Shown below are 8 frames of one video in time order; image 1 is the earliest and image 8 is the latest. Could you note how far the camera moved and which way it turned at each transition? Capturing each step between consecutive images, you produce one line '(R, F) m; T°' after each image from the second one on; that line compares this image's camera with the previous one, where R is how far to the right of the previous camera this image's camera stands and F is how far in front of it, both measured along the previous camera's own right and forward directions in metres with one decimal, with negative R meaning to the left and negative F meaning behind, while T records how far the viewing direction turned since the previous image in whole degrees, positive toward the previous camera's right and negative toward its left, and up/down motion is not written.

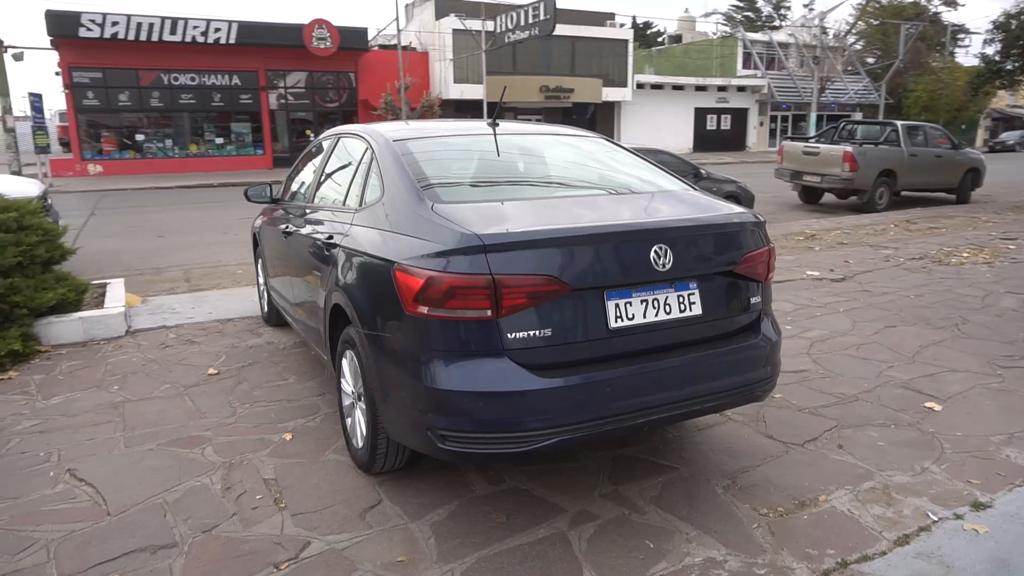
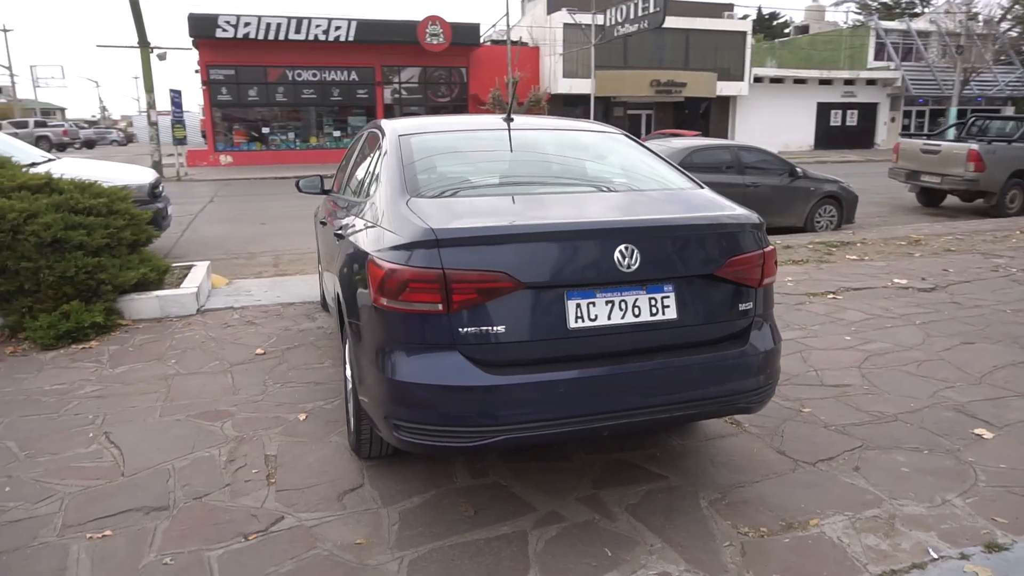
(+0.6, +0.1) m; -9°
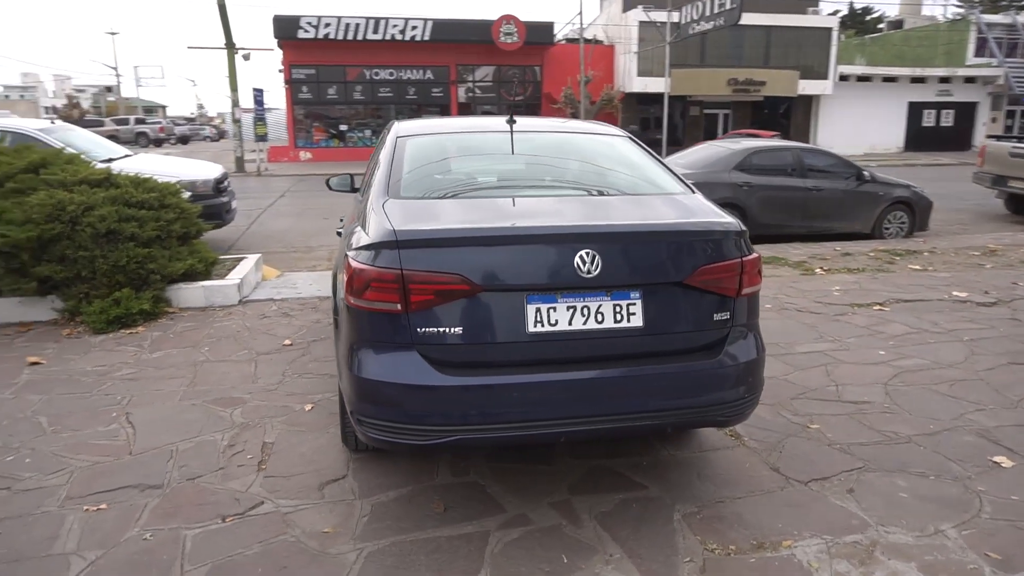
(+0.4, 0.0) m; -6°
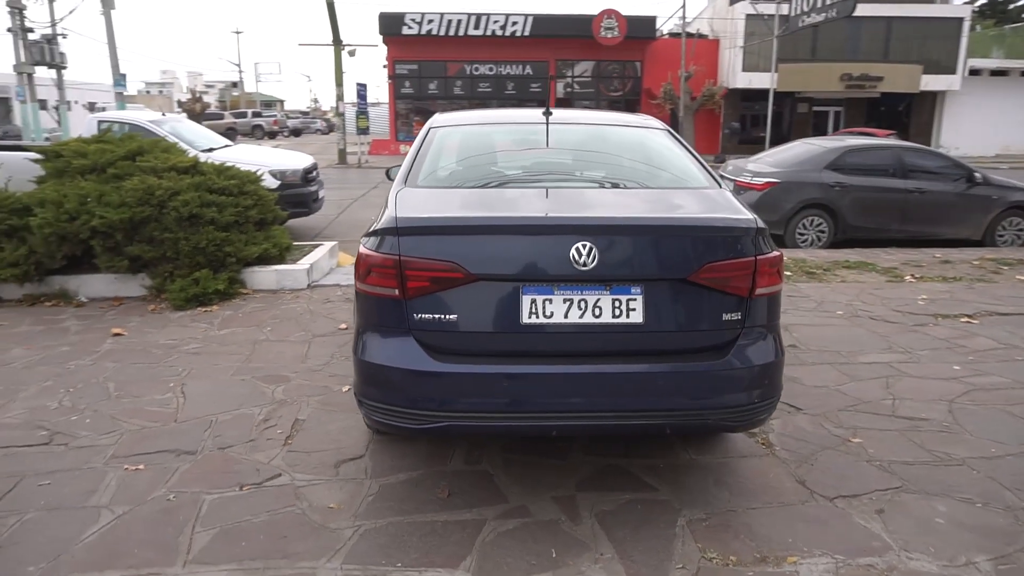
(+0.4, 0.0) m; -8°
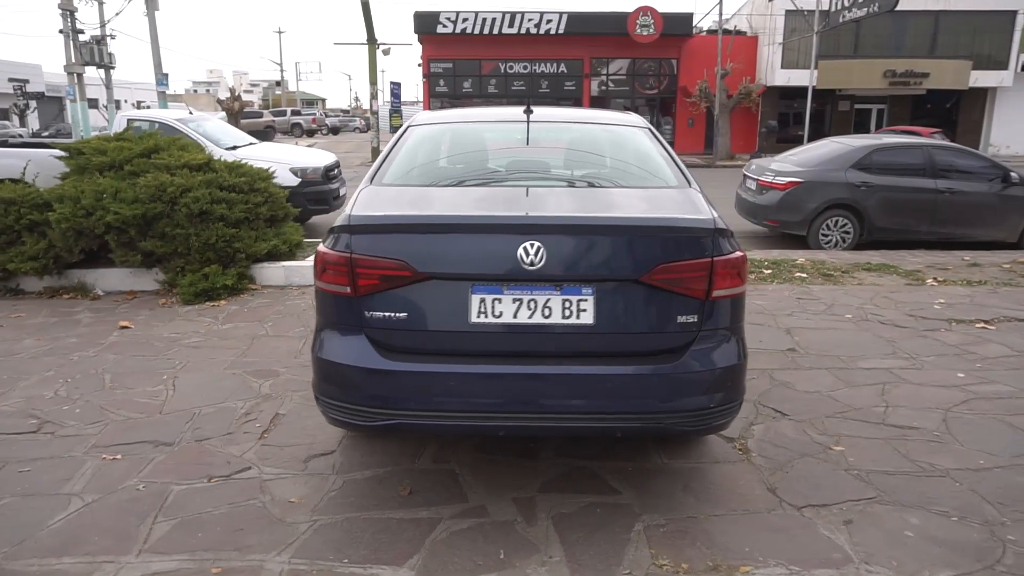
(+0.3, 0.0) m; -3°
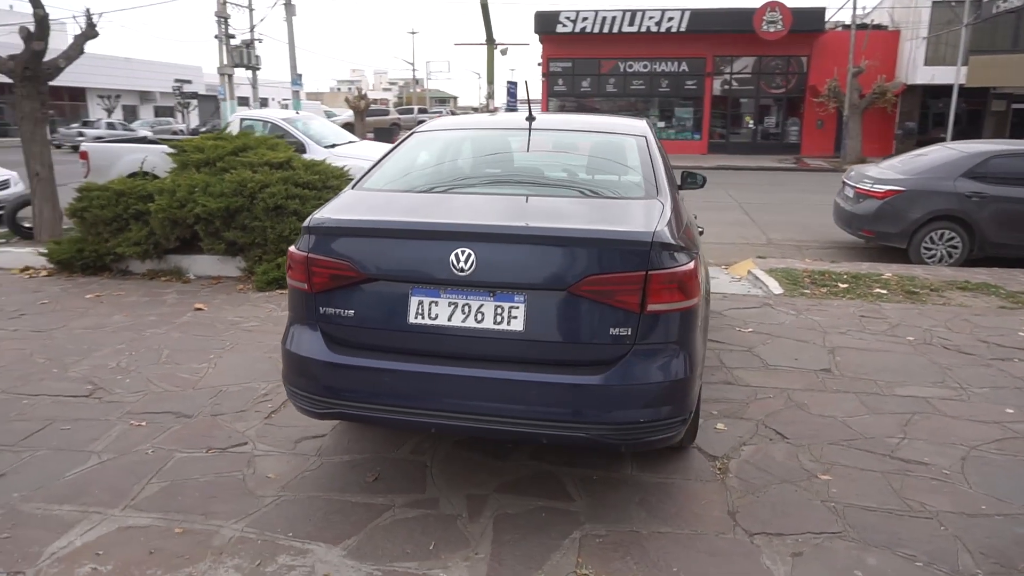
(+0.7, 0.0) m; -10°
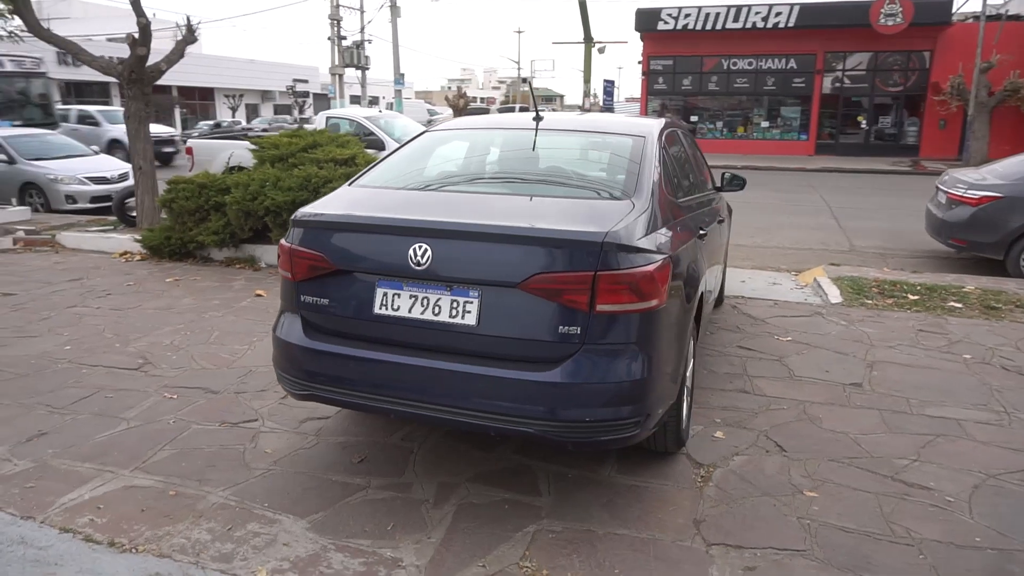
(+0.6, 0.0) m; -8°
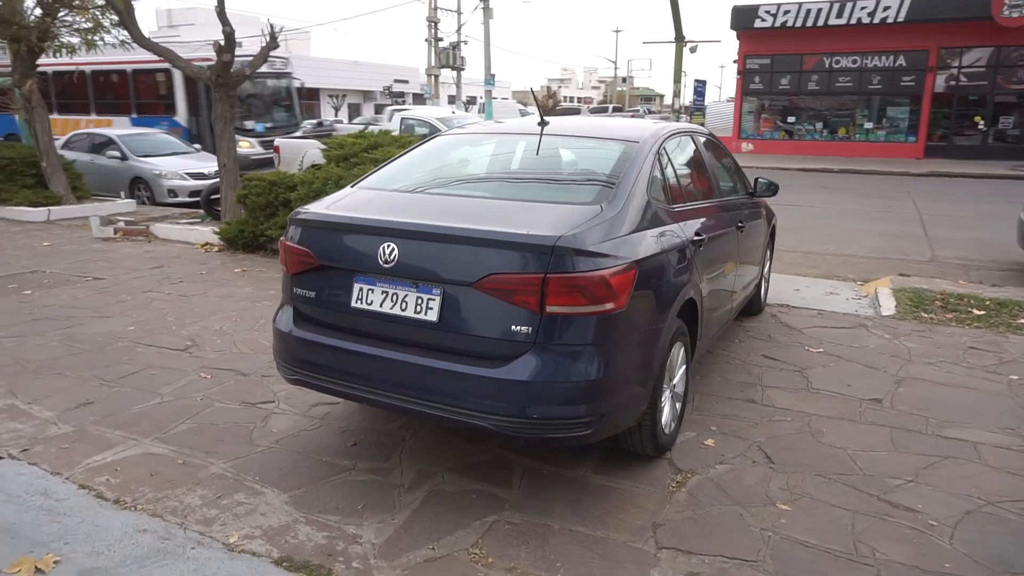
(+0.6, -0.1) m; -8°
